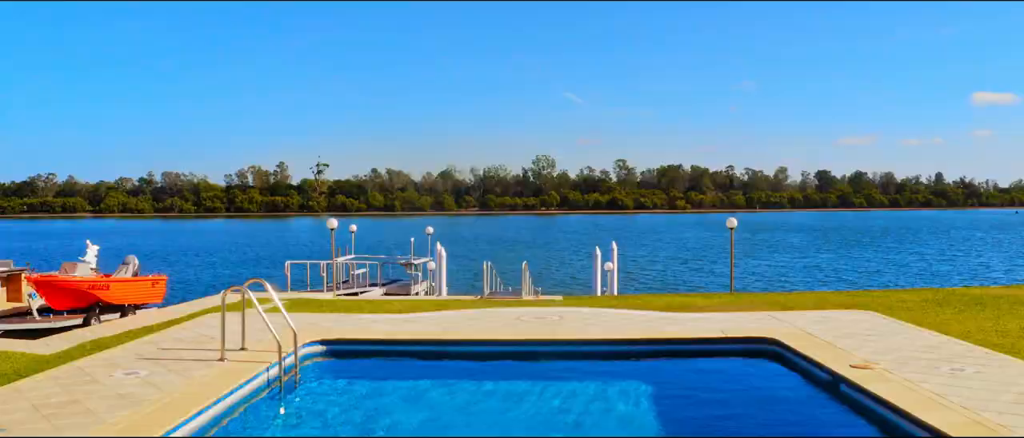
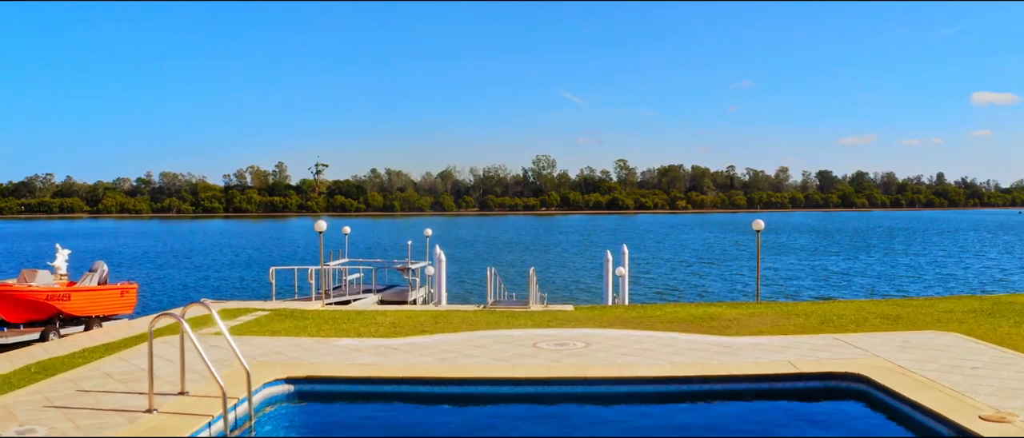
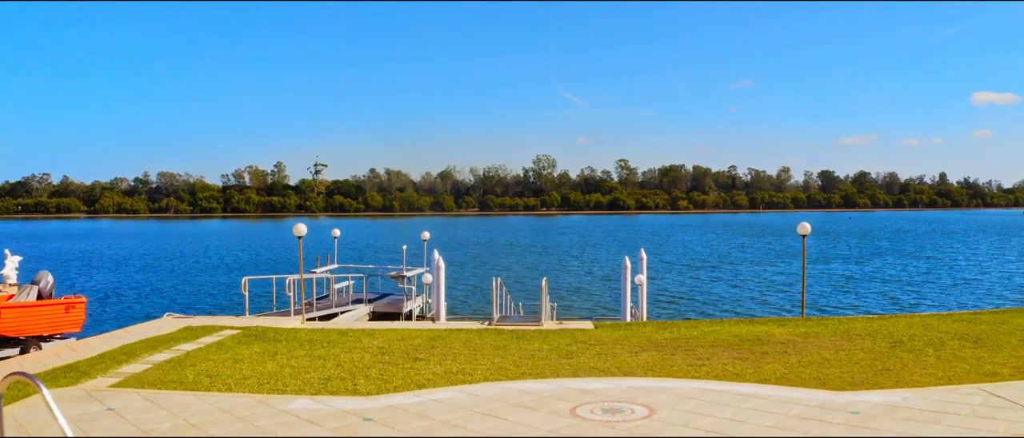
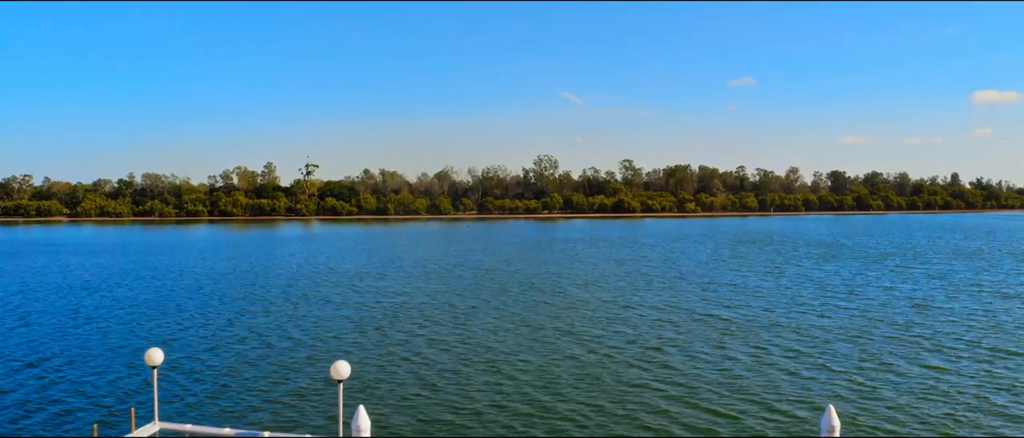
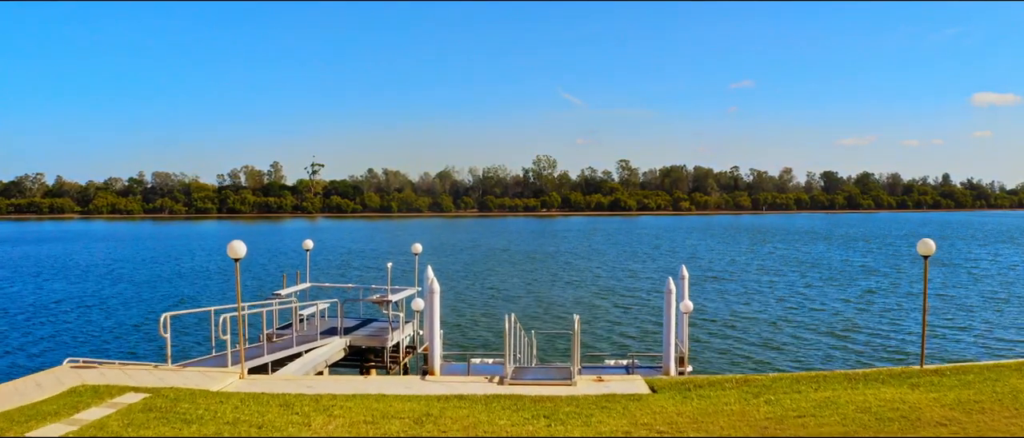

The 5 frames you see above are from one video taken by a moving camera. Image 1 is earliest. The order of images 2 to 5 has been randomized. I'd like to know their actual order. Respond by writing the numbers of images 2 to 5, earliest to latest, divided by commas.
2, 3, 5, 4
